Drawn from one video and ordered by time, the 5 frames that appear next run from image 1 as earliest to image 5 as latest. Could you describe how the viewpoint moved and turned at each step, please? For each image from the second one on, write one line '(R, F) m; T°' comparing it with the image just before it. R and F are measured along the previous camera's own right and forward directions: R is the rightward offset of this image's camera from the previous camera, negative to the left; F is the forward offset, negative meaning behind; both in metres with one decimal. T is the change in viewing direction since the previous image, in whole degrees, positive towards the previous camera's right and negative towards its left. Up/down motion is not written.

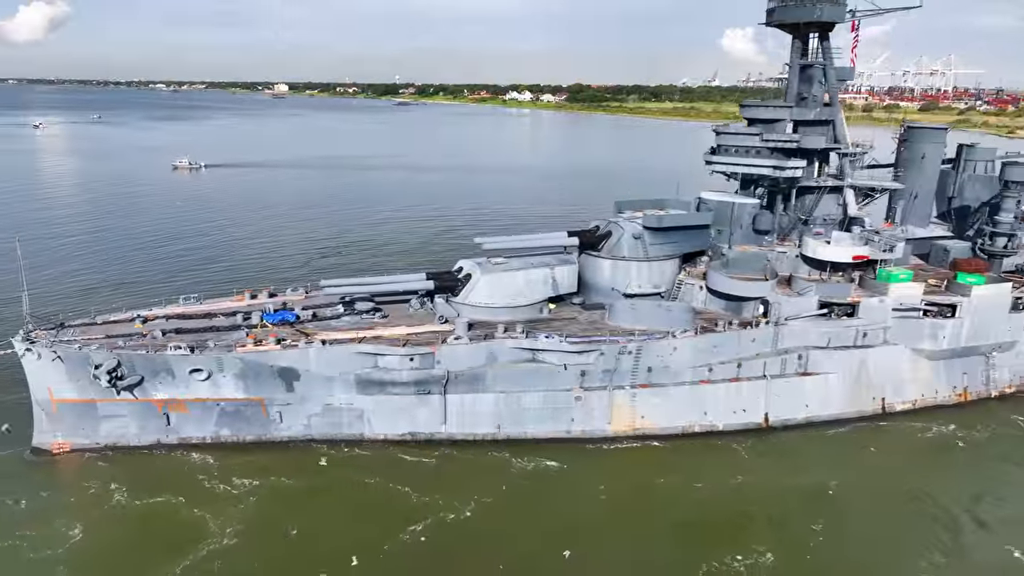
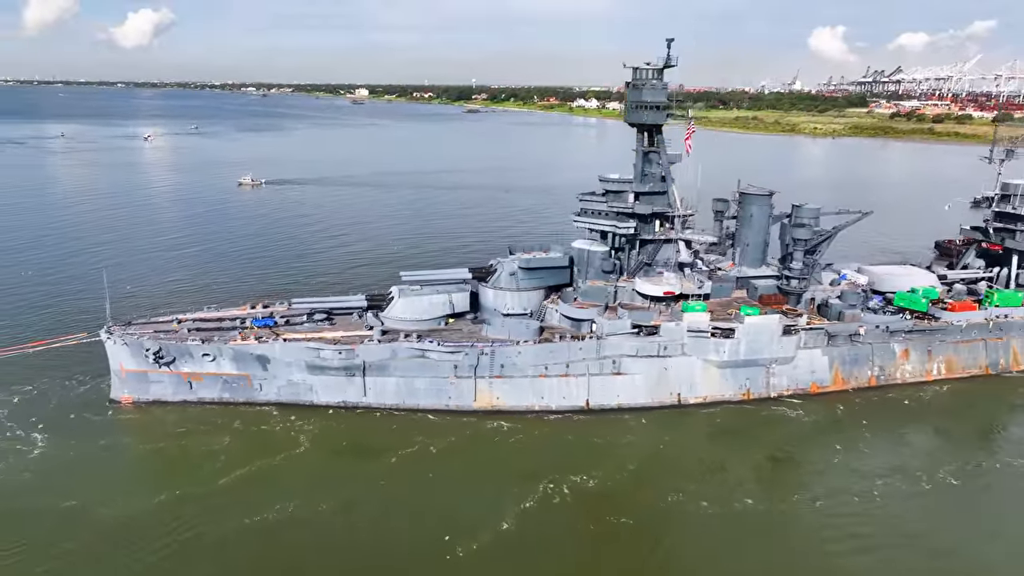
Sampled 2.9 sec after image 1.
(+5.0, -6.0) m; -6°
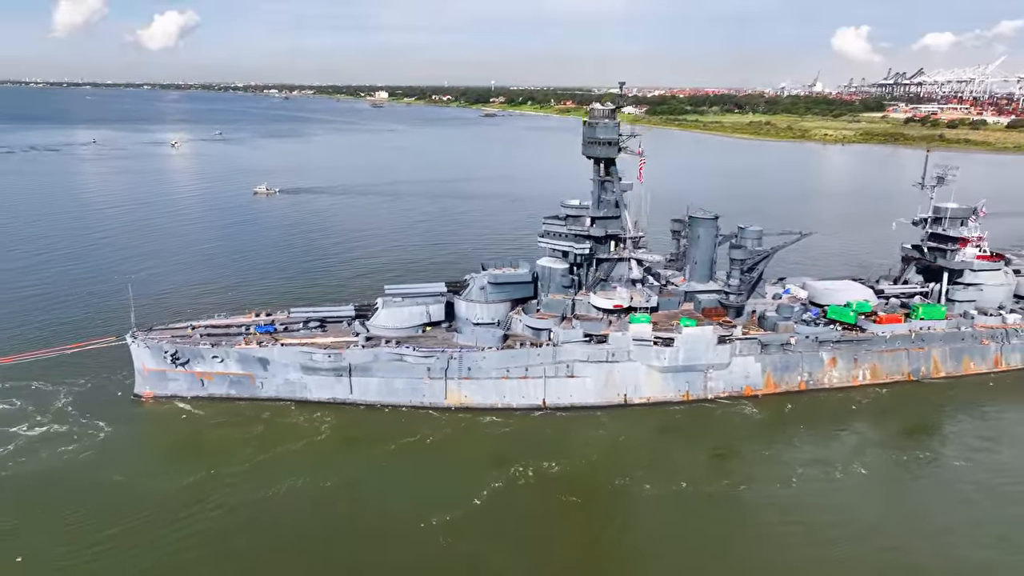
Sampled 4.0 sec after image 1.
(+1.7, -2.9) m; -2°
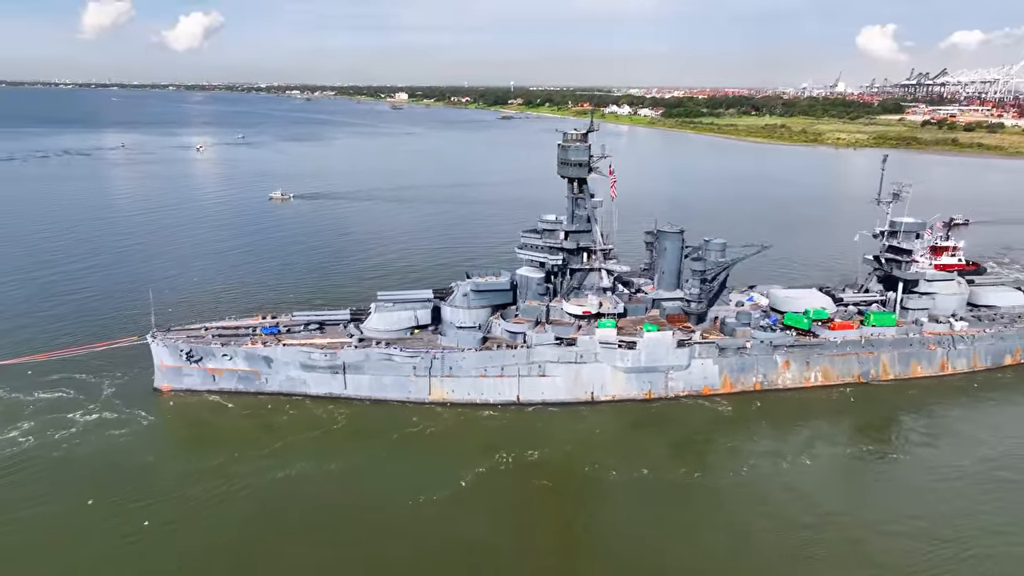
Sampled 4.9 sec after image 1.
(+1.5, -2.4) m; -2°
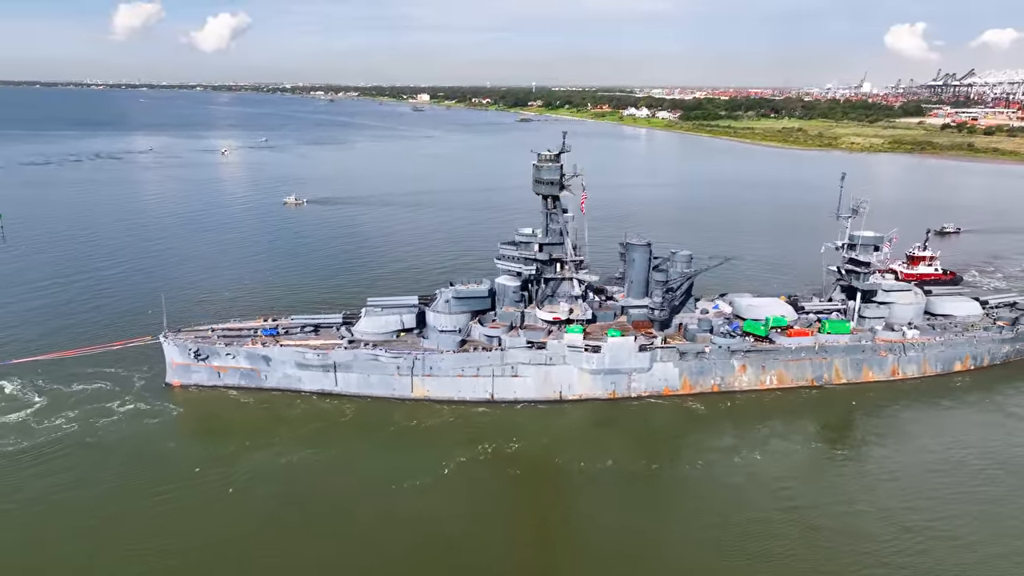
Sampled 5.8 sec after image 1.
(+1.9, -2.3) m; -2°
